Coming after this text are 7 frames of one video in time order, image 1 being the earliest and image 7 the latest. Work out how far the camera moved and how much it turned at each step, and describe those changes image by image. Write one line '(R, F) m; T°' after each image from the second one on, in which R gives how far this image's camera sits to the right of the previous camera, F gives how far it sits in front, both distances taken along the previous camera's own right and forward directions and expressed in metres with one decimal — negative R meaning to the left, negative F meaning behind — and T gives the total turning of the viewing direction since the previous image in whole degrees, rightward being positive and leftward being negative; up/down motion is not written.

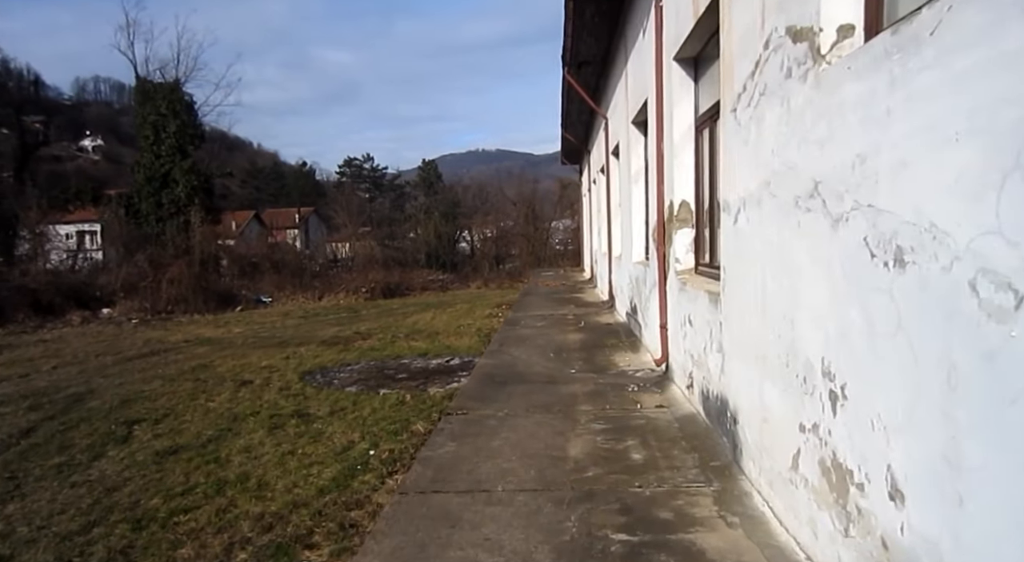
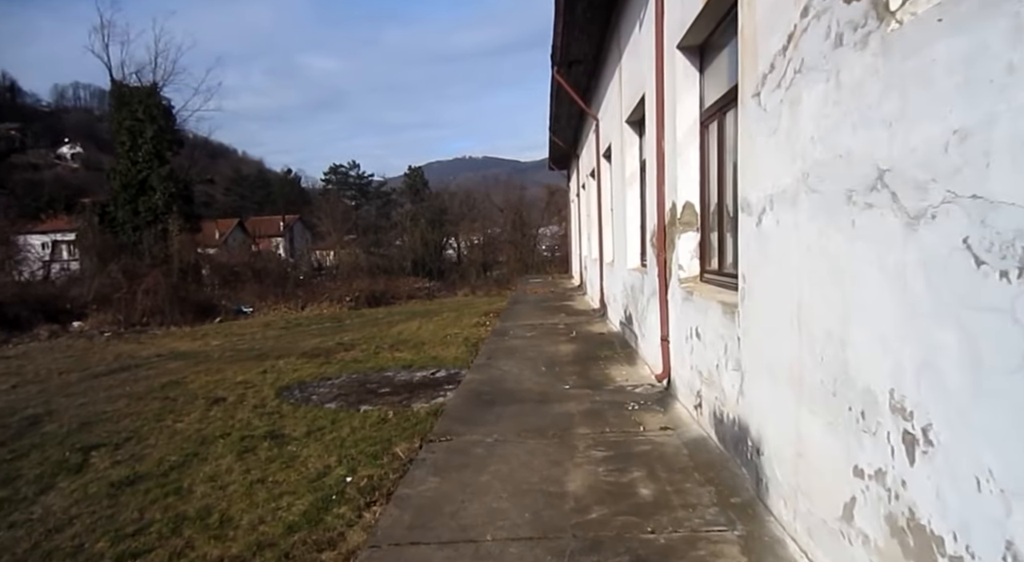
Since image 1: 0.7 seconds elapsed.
(0.0, +0.4) m; +1°
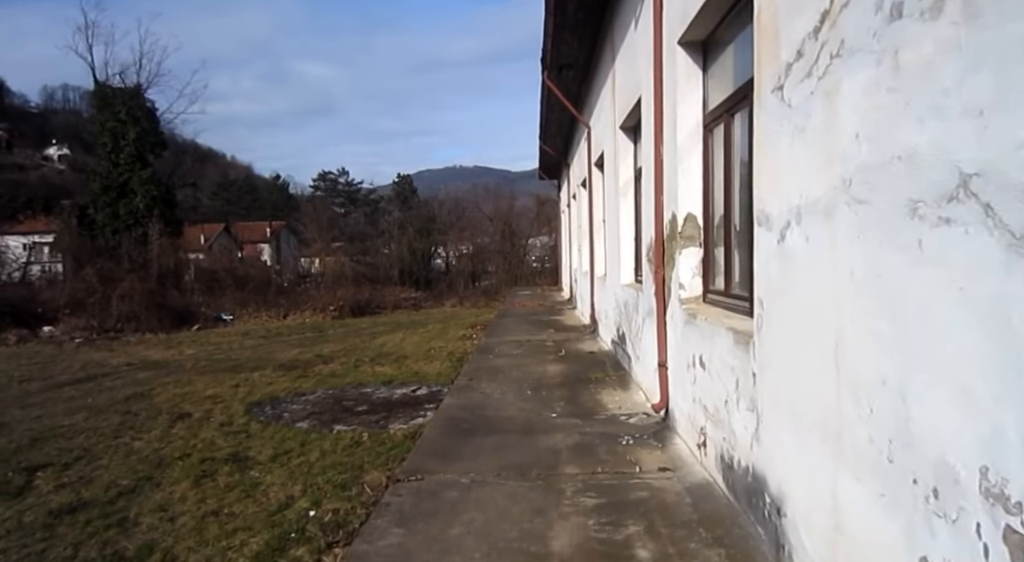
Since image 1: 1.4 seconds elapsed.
(0.0, +0.4) m; +1°
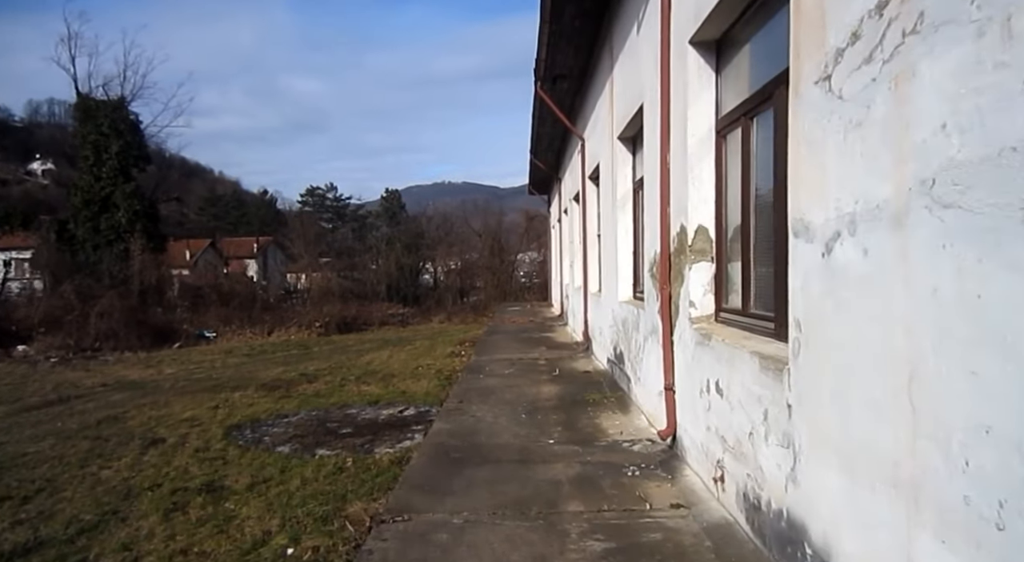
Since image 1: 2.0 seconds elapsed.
(0.0, +0.3) m; +1°
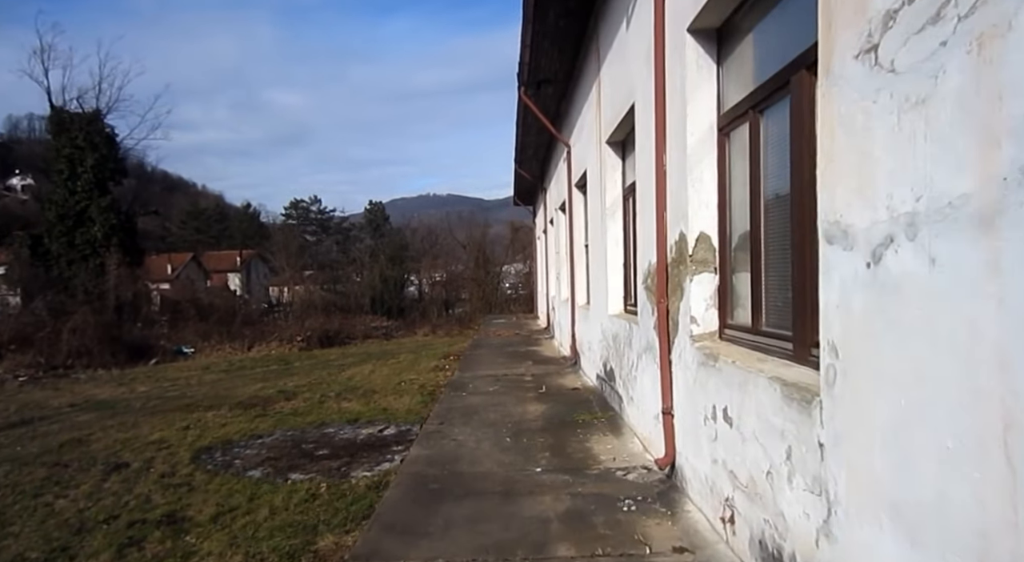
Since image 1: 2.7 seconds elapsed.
(0.0, +0.3) m; +1°
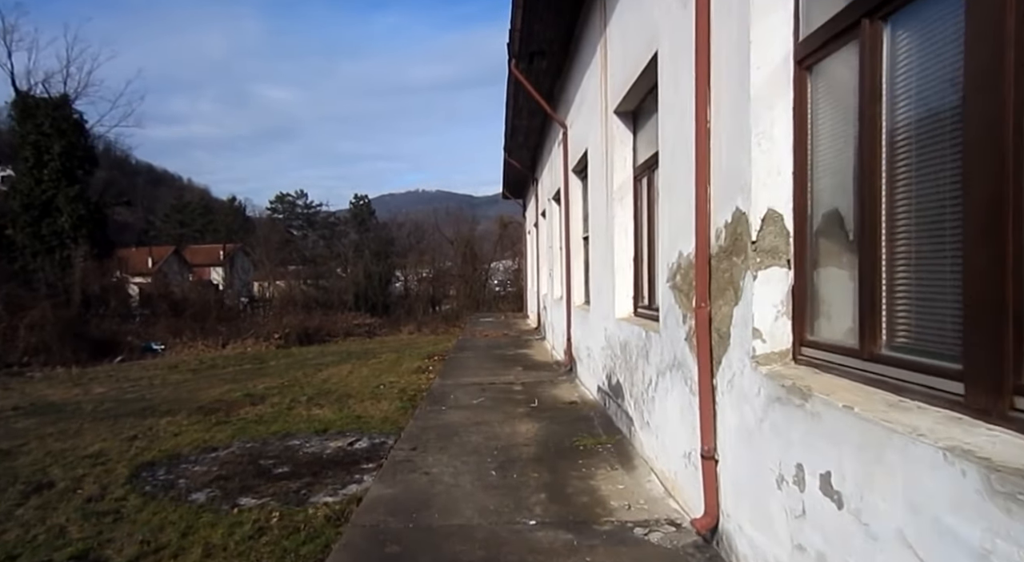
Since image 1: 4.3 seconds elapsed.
(0.0, +0.8) m; +1°
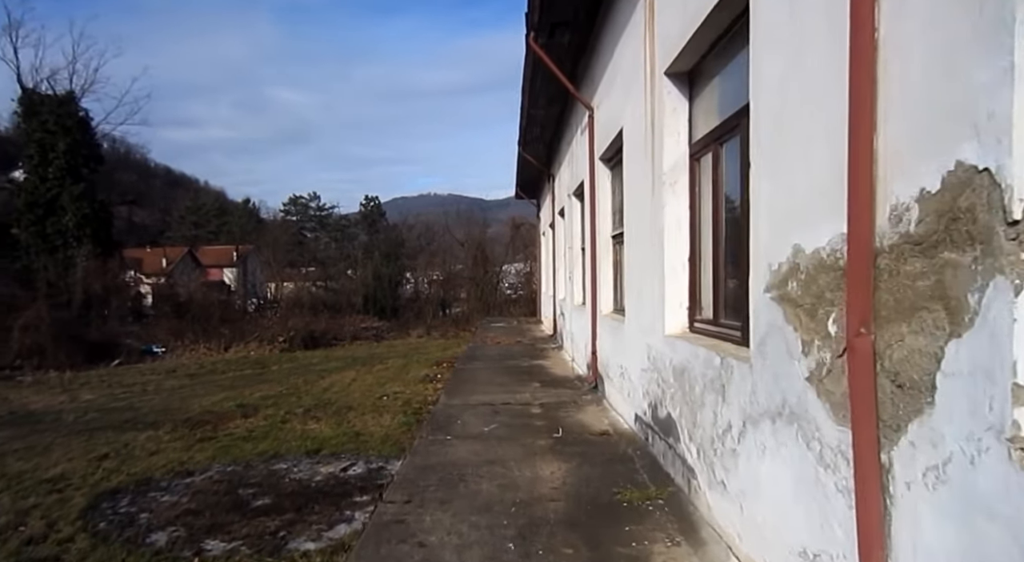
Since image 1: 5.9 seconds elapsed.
(-0.1, +0.9) m; -1°
